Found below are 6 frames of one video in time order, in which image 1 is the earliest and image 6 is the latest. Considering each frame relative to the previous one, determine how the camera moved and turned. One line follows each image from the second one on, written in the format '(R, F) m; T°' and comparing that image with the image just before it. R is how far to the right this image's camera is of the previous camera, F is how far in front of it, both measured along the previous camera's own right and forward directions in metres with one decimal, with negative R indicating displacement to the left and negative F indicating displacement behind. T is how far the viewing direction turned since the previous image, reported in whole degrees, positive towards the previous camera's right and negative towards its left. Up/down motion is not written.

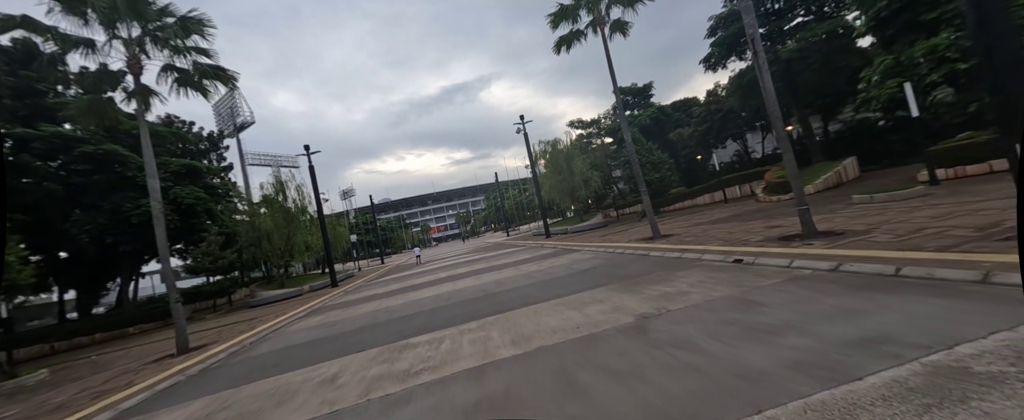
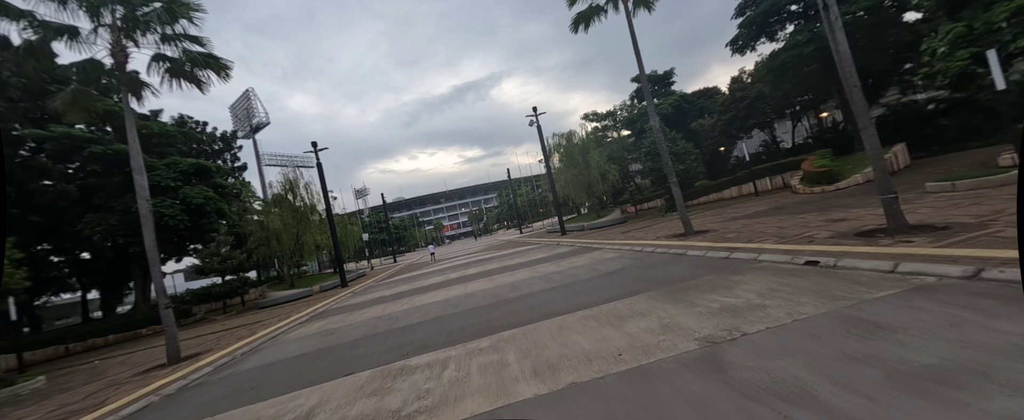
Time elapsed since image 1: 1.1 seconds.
(-0.1, +1.1) m; -2°
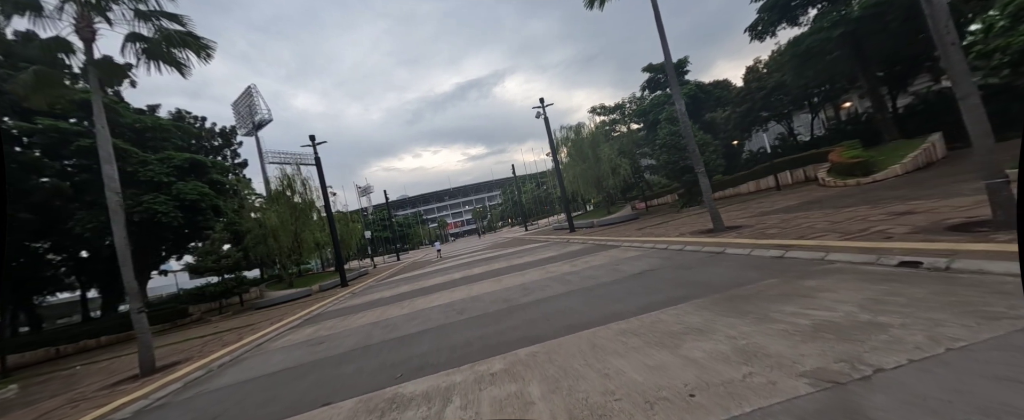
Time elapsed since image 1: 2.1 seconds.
(-0.2, +1.1) m; -1°
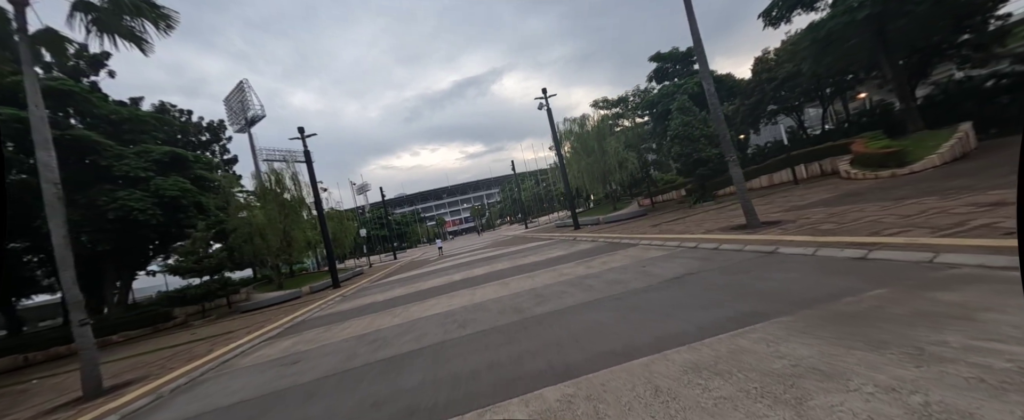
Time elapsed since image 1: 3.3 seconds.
(-0.3, +1.2) m; 0°
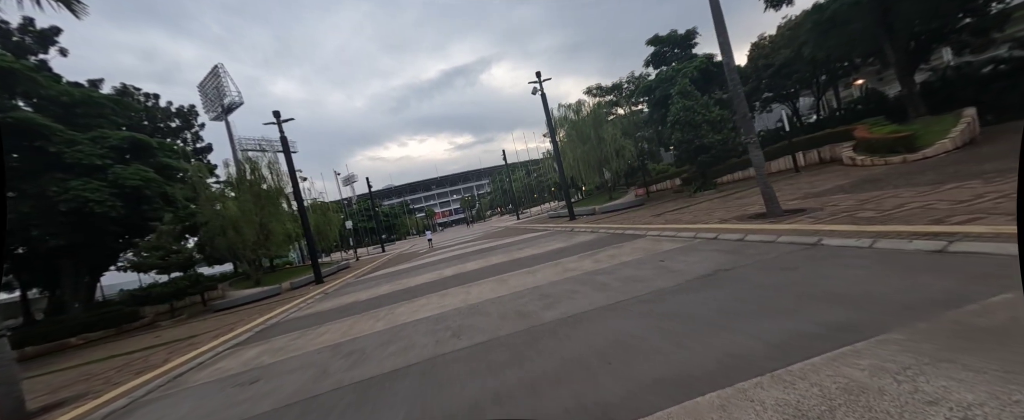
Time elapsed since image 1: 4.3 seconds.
(-0.2, +1.0) m; +2°
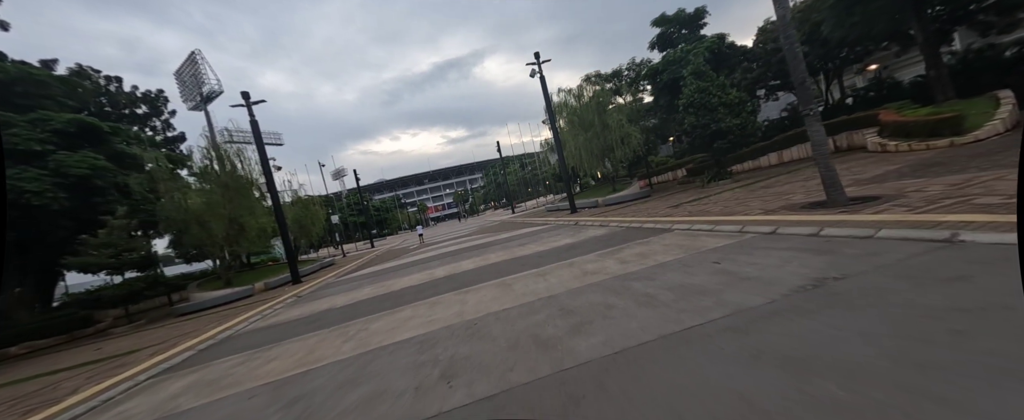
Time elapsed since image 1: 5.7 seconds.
(-0.3, +1.7) m; +1°
